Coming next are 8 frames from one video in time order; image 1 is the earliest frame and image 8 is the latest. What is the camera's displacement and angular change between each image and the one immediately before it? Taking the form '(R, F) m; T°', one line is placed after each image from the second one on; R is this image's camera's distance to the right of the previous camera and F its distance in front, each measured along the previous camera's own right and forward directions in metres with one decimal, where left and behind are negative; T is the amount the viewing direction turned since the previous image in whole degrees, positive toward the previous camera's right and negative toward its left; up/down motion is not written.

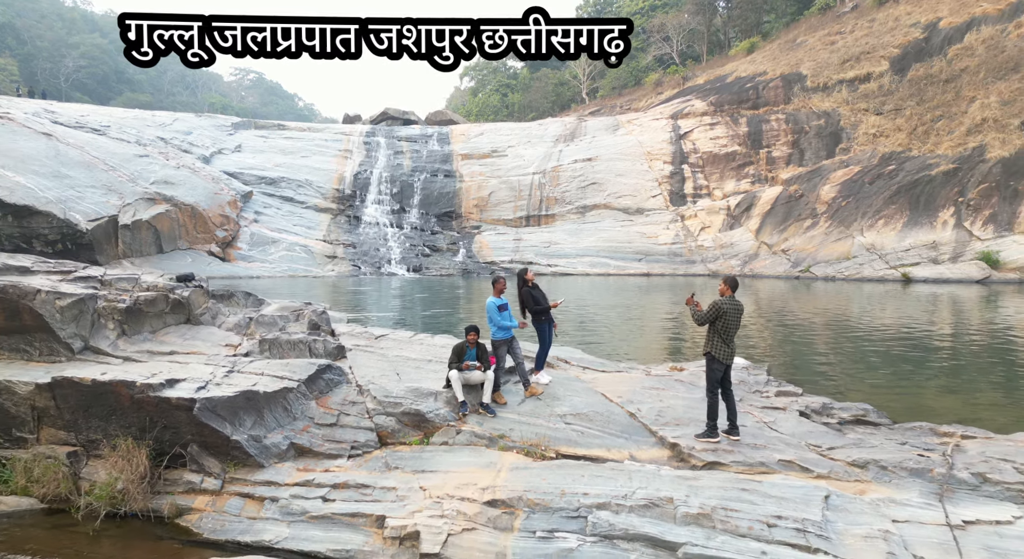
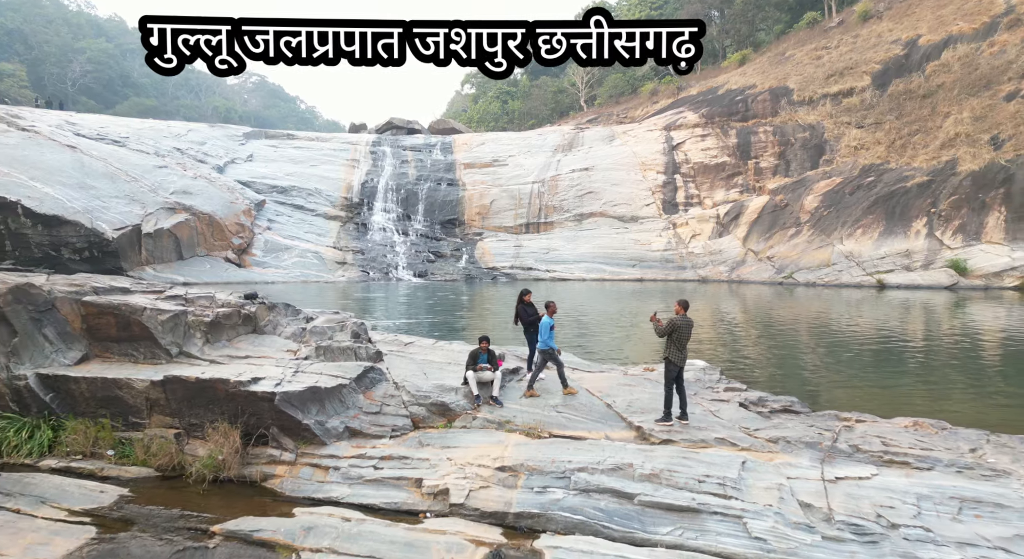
(0.0, -1.1) m; 0°
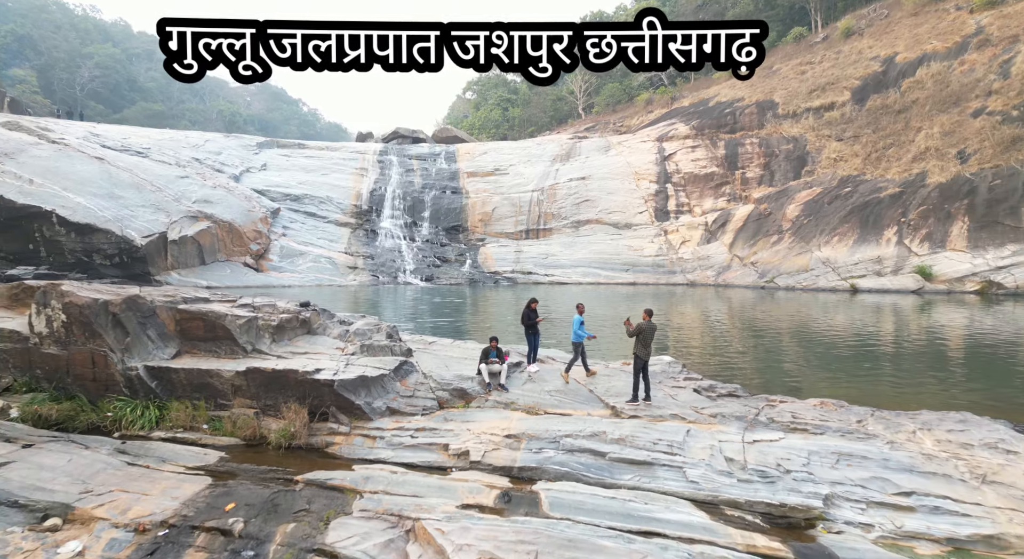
(0.0, -1.4) m; 0°
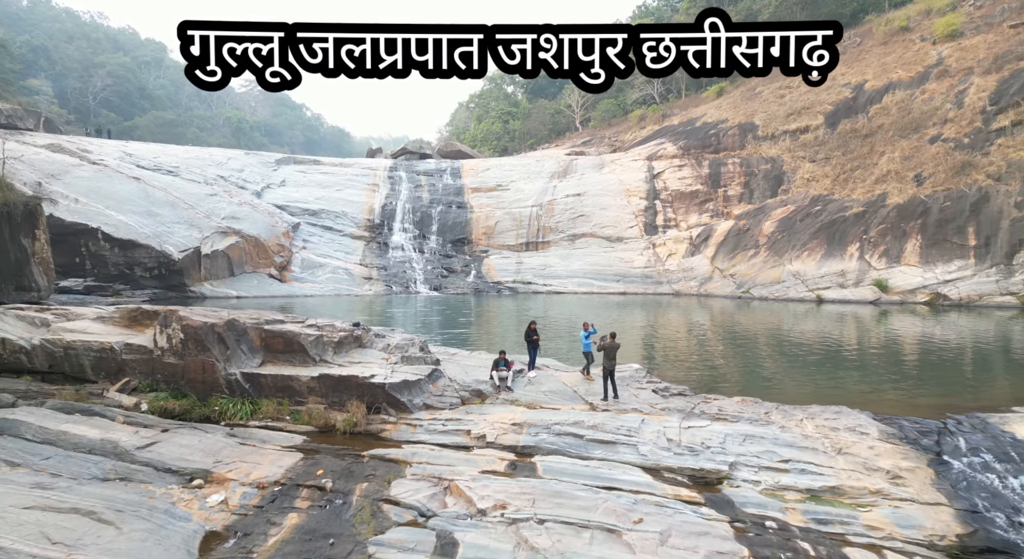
(-0.1, -2.2) m; 0°
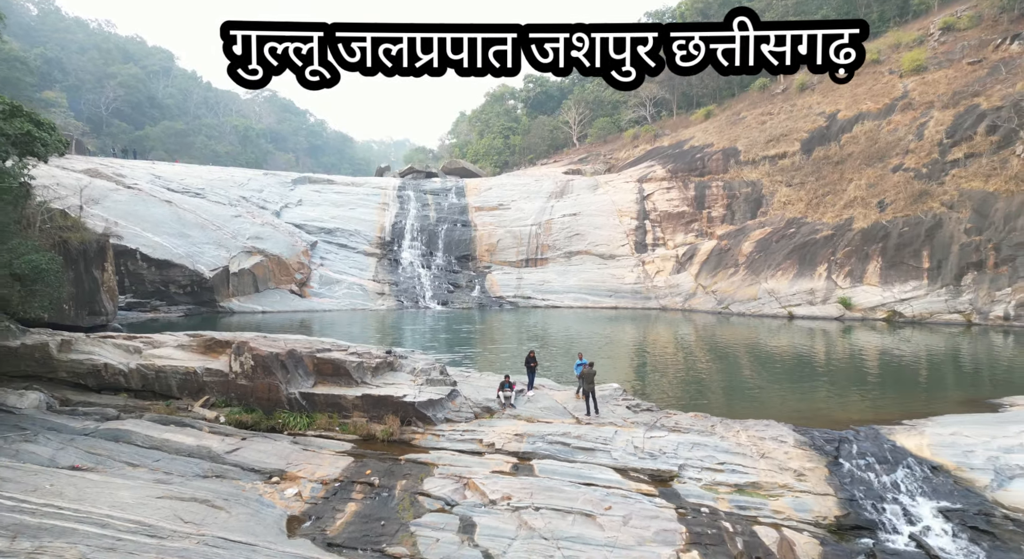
(-0.1, -2.3) m; 0°
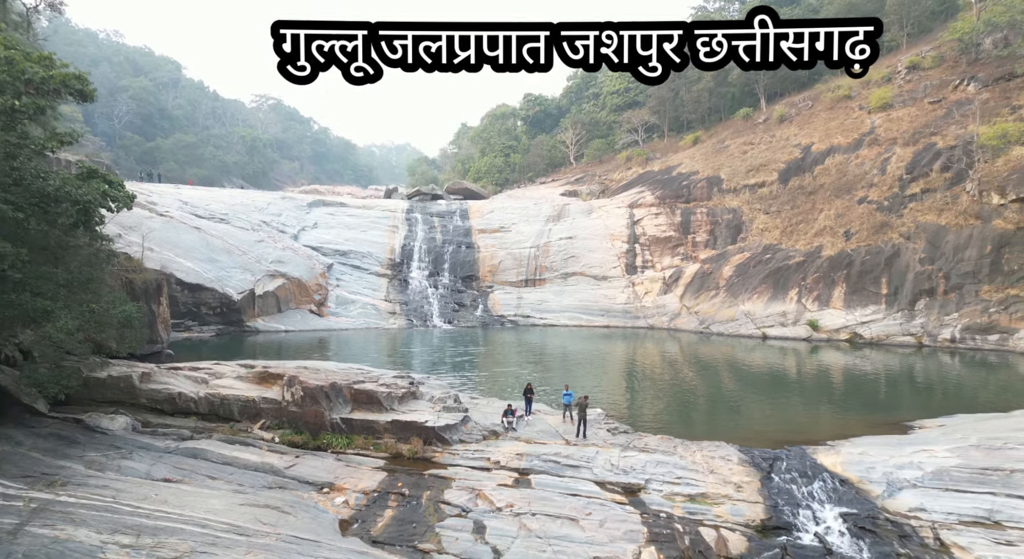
(0.0, -2.5) m; 0°
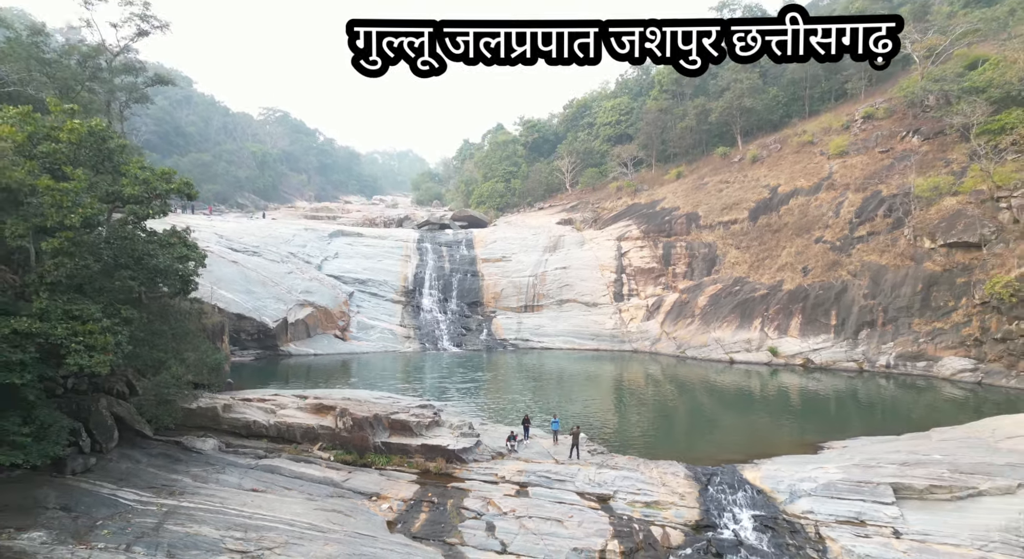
(-0.1, -4.0) m; 0°
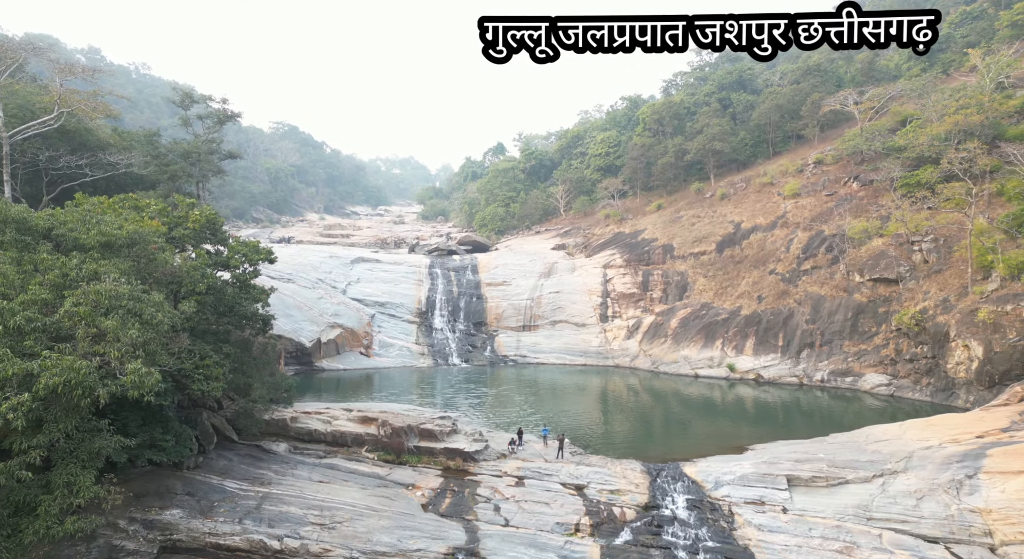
(0.0, -5.7) m; 0°
